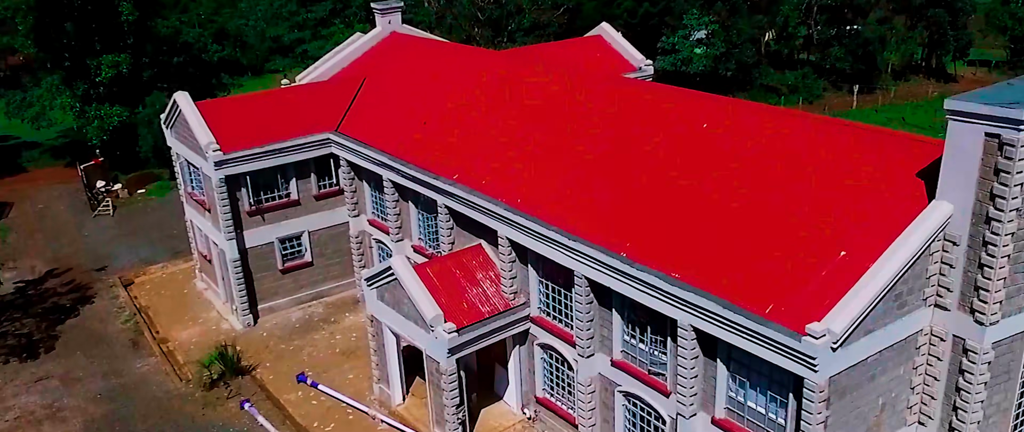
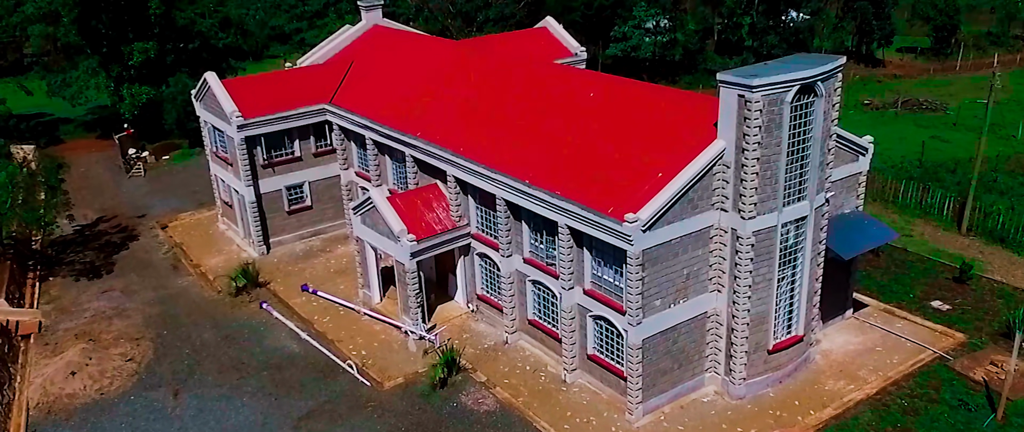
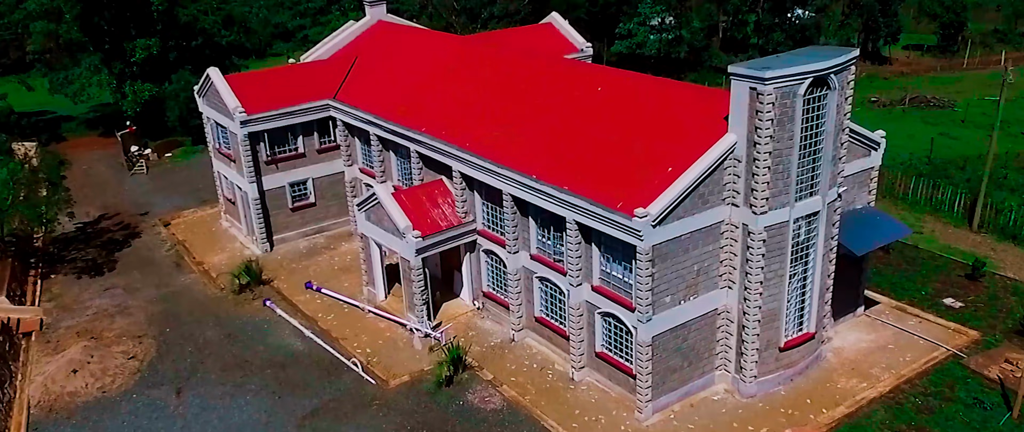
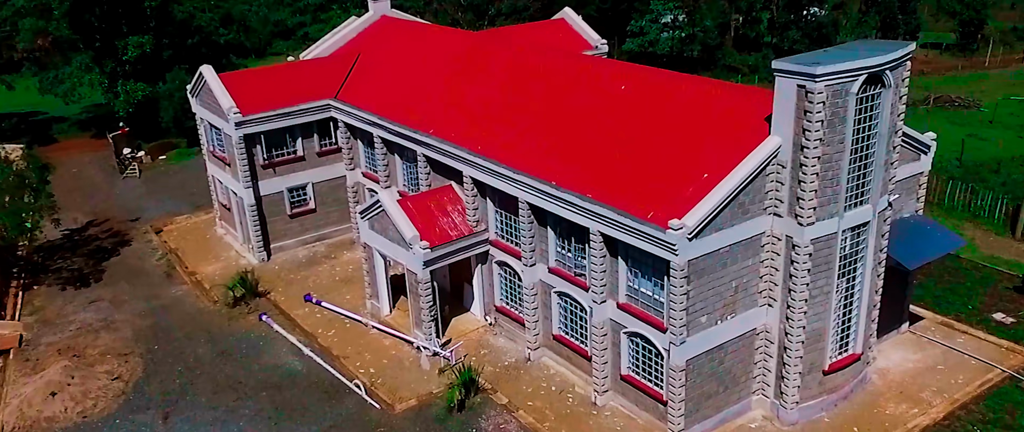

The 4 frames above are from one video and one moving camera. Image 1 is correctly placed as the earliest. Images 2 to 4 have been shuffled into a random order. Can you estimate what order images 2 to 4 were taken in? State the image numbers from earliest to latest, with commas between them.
4, 3, 2
